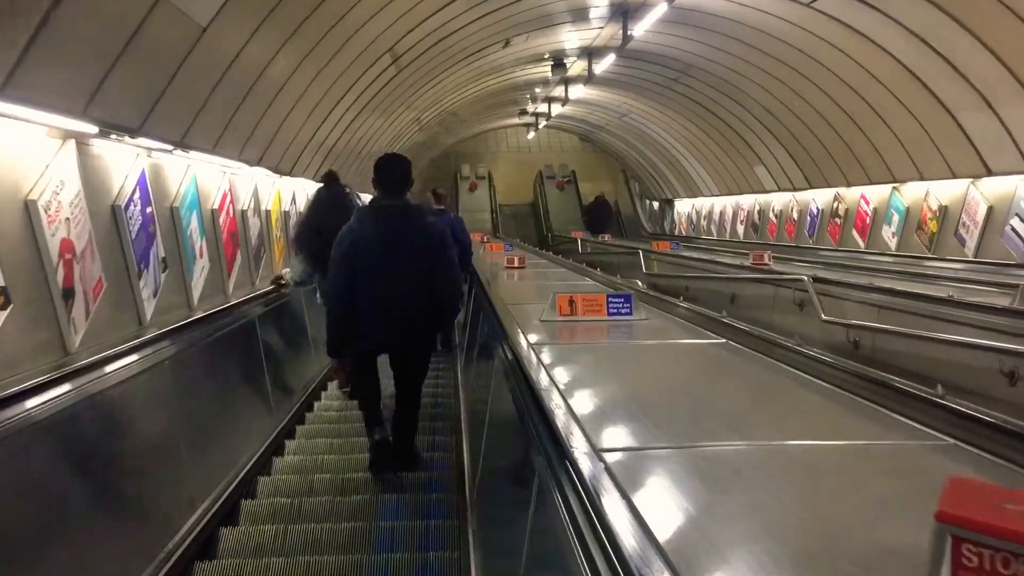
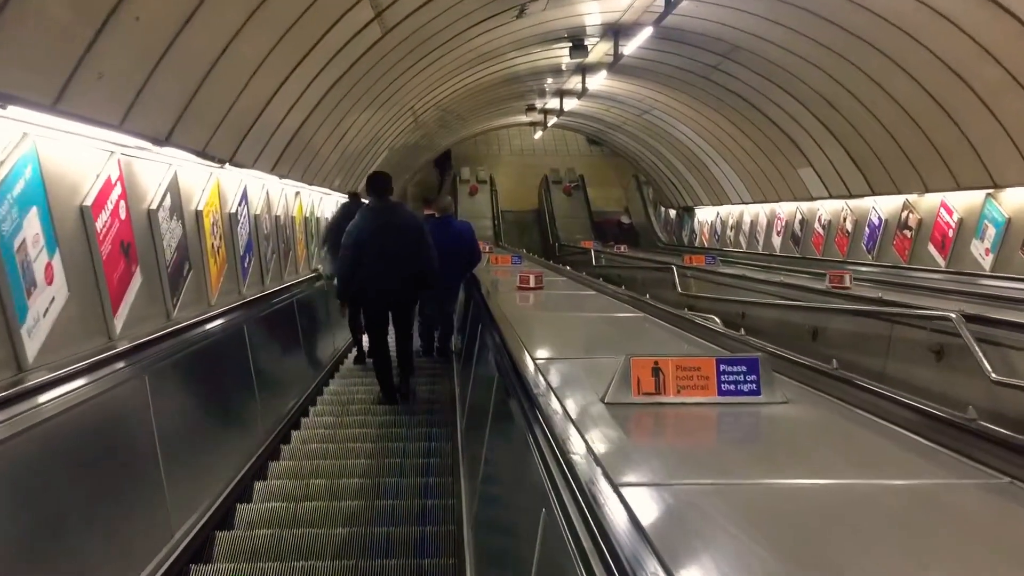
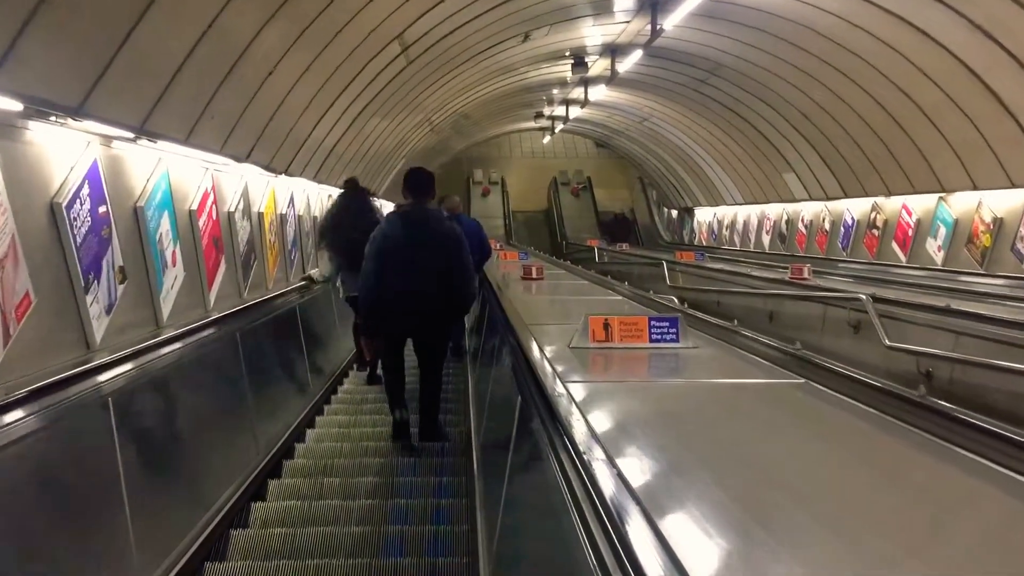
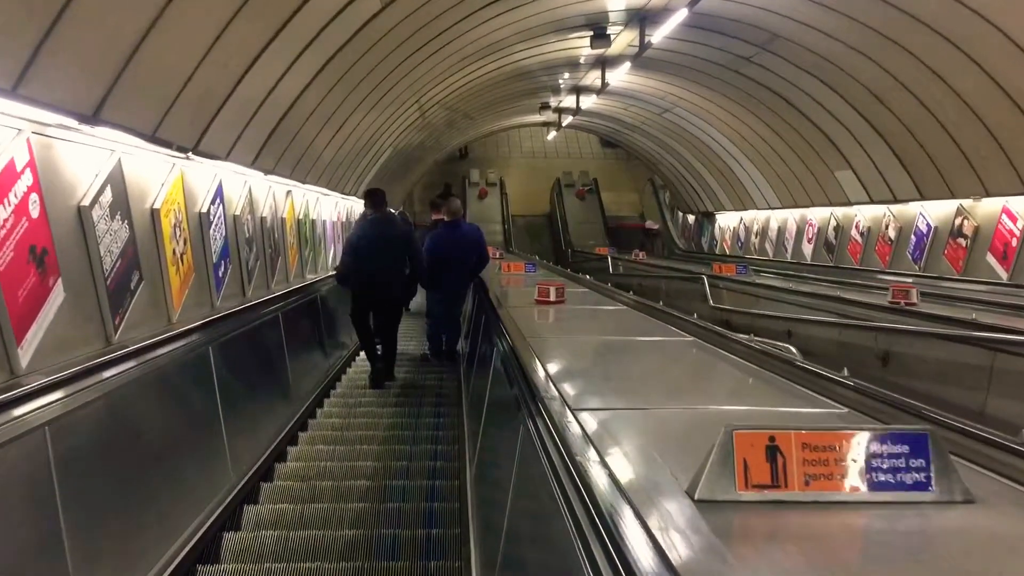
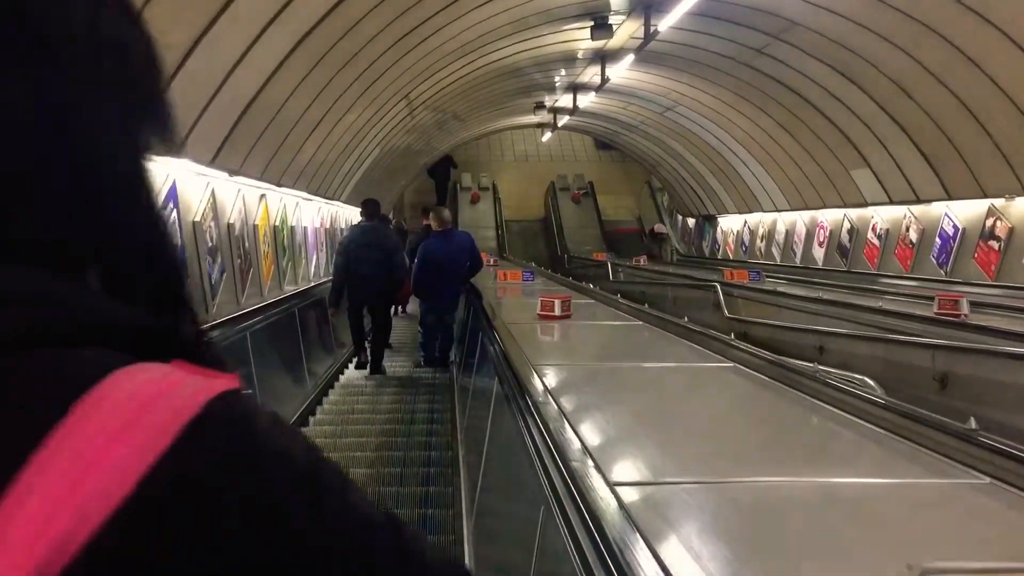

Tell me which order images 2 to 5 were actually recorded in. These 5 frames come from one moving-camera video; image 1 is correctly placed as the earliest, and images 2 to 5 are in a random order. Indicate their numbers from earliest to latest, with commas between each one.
3, 2, 4, 5
